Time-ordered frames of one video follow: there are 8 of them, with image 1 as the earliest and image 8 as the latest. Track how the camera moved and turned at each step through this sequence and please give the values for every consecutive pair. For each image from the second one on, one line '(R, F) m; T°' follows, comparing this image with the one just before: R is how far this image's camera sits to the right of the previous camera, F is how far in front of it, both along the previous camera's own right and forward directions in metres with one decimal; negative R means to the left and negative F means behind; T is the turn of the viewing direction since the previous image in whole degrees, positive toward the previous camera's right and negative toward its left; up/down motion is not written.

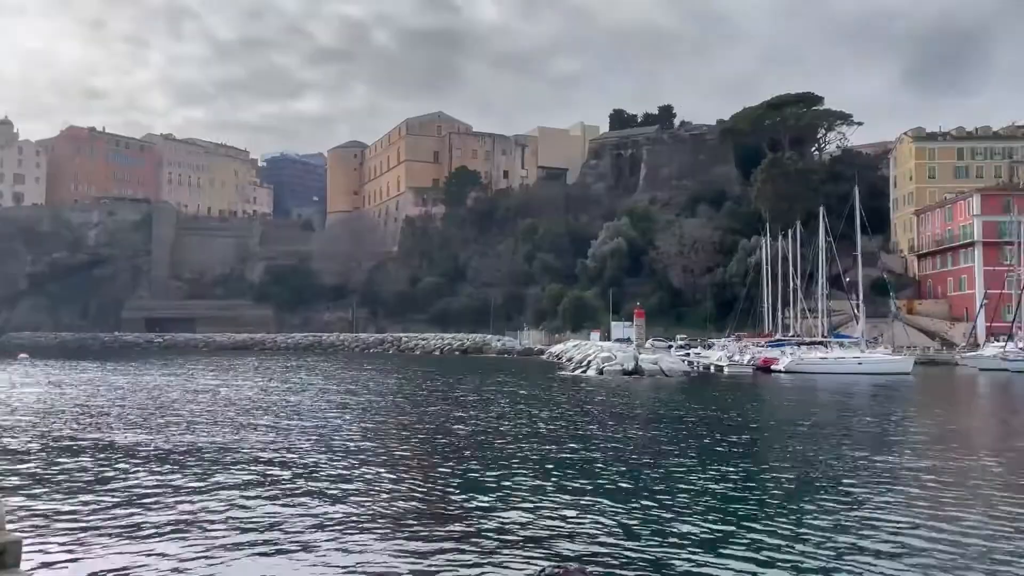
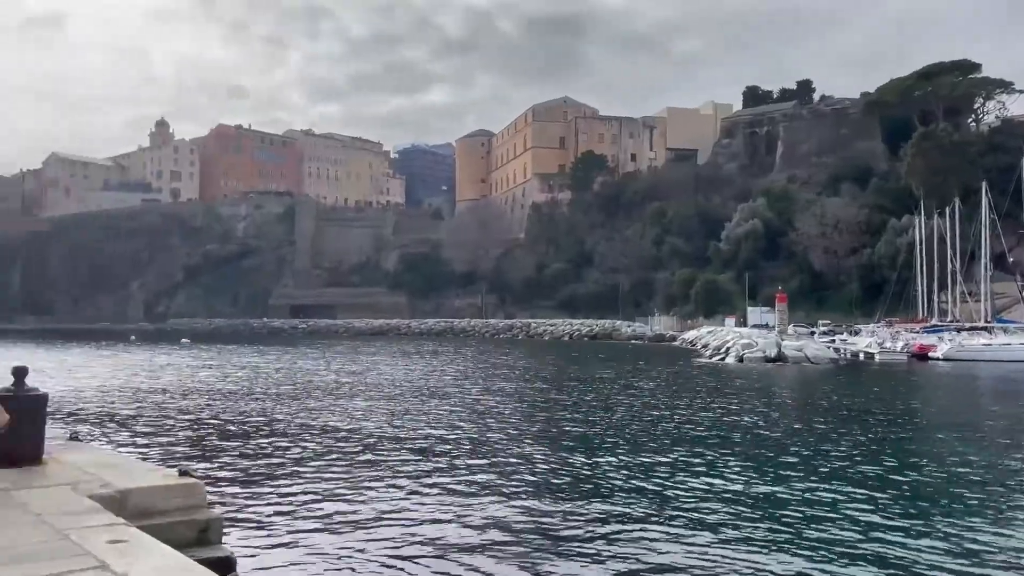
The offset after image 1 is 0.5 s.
(-0.6, +0.3) m; -9°
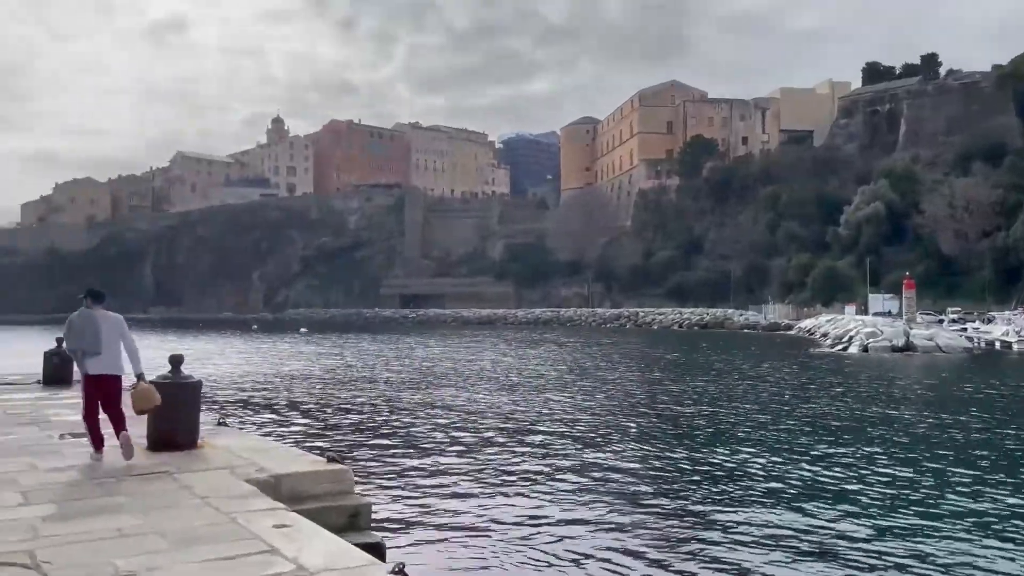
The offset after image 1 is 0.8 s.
(-0.4, +0.1) m; -7°
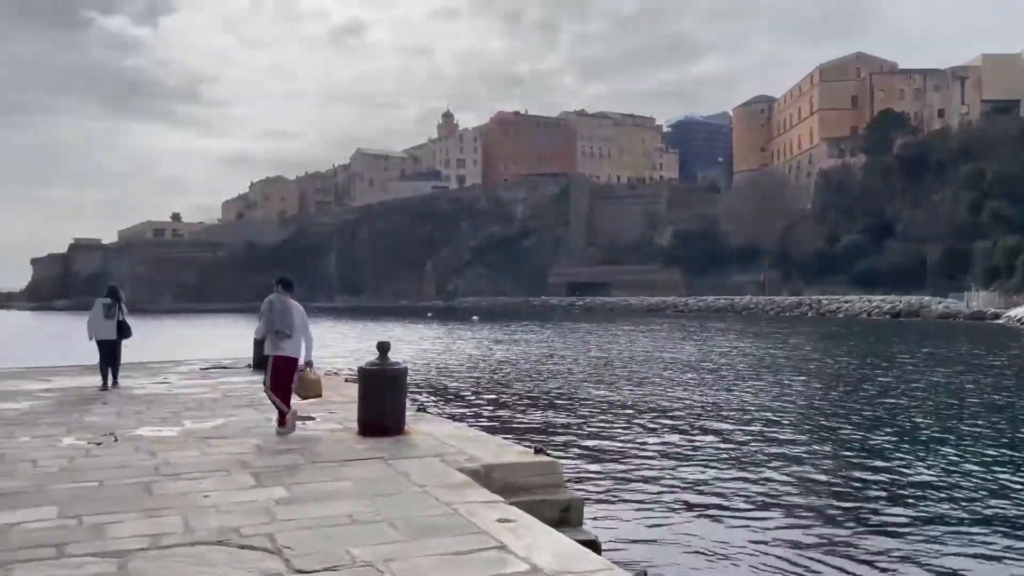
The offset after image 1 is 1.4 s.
(-0.4, +0.3) m; -11°
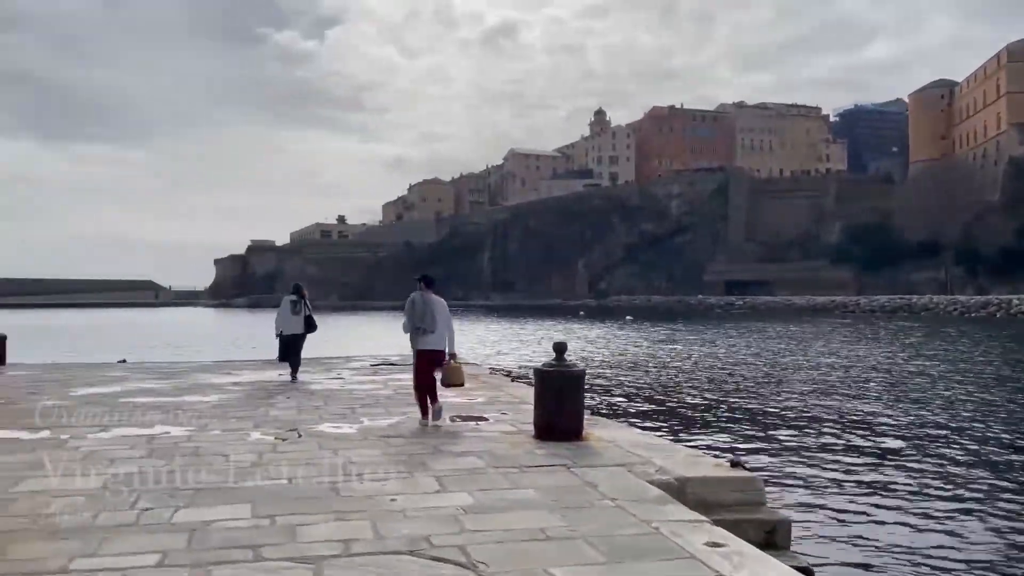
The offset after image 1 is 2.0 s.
(-0.3, +0.4) m; -10°
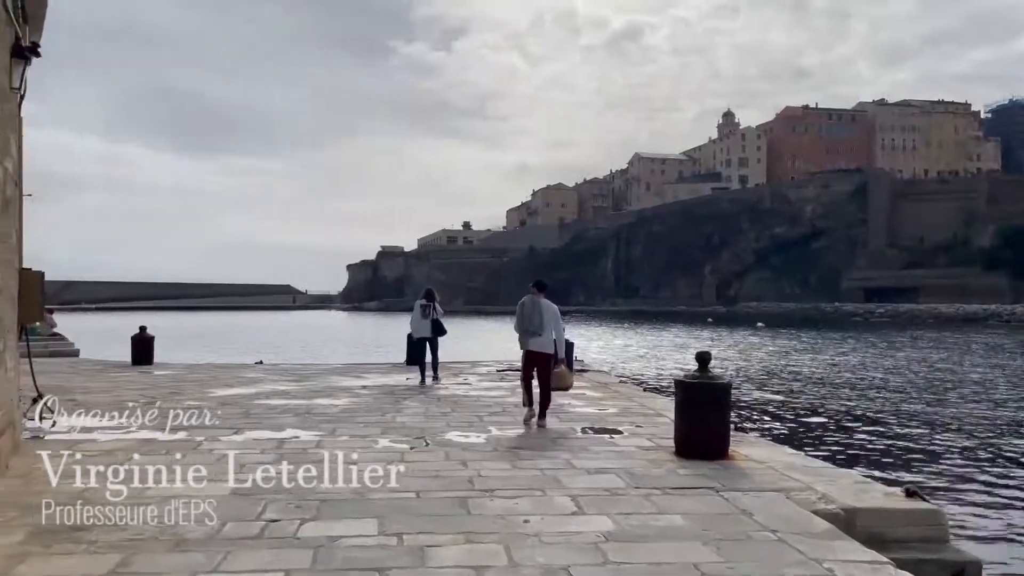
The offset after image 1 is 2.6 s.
(-0.1, +0.5) m; -8°
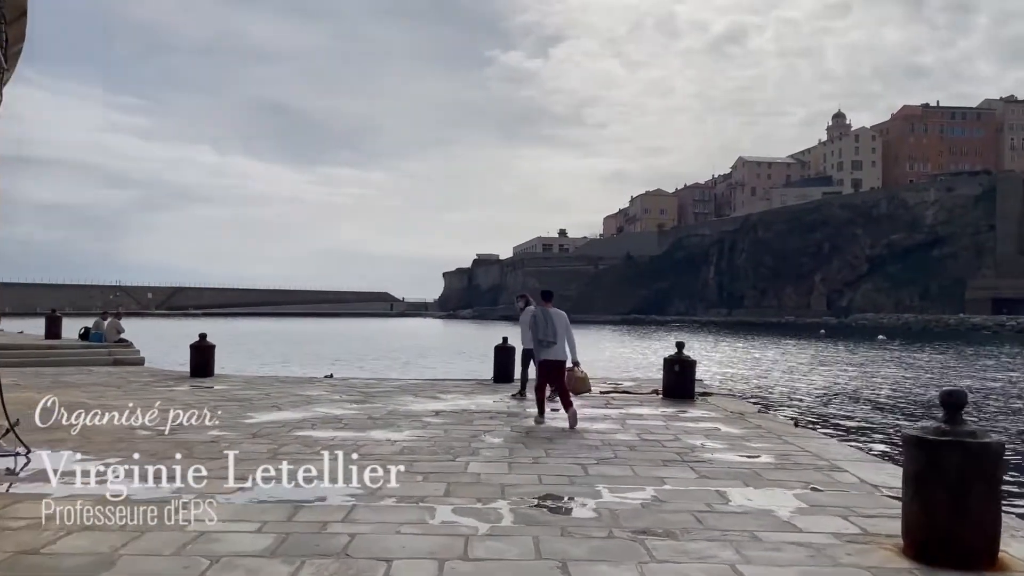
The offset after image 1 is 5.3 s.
(-0.2, +2.7) m; -7°
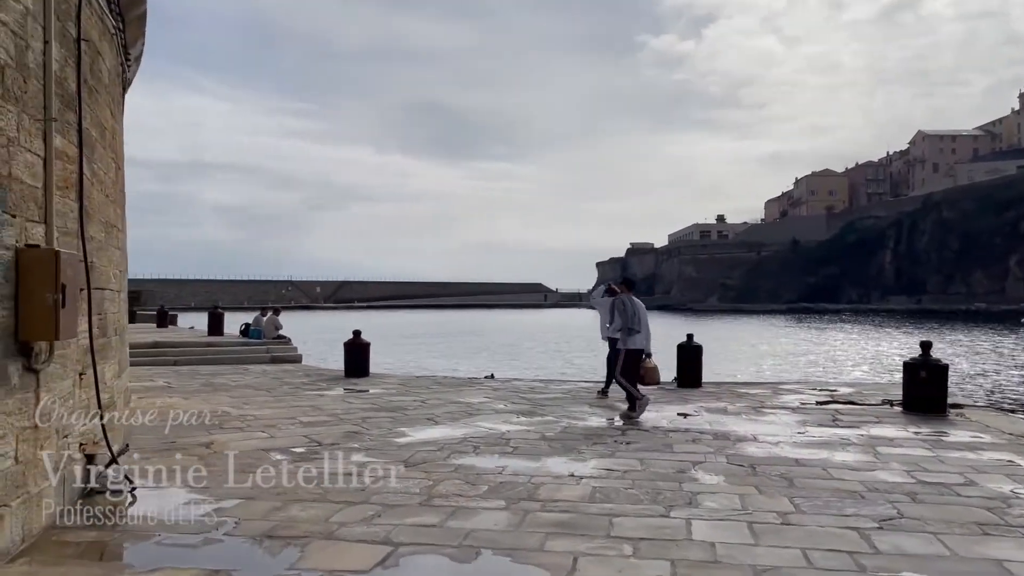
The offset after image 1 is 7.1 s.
(-0.5, +2.0) m; -11°
